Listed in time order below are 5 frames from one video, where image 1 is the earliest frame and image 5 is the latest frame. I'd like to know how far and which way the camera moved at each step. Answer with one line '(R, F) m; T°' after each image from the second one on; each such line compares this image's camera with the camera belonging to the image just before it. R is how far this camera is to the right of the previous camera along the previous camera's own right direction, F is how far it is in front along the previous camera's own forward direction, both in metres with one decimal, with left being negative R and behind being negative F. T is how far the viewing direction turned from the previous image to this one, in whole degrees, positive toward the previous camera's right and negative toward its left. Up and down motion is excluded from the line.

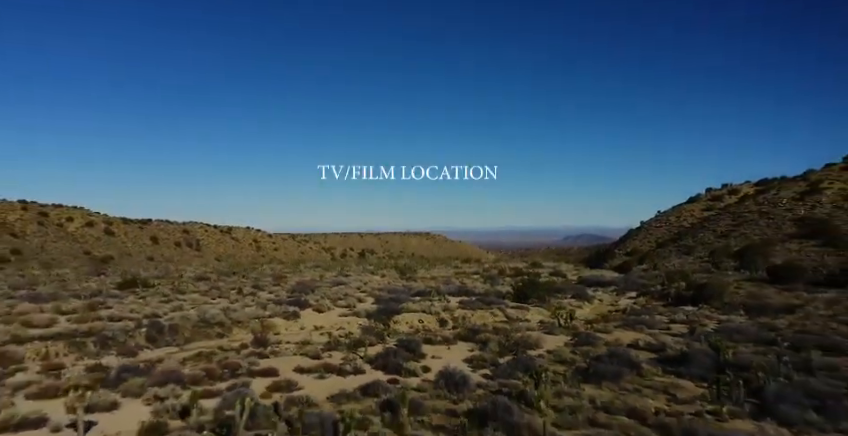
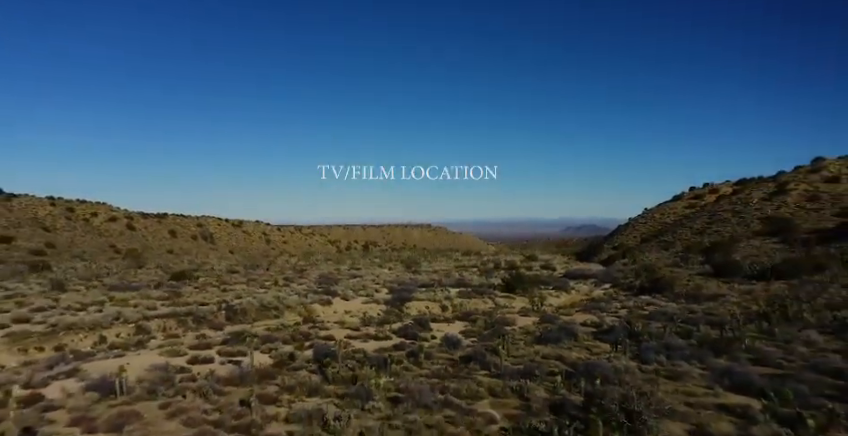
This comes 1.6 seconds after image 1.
(-0.2, -4.5) m; 0°
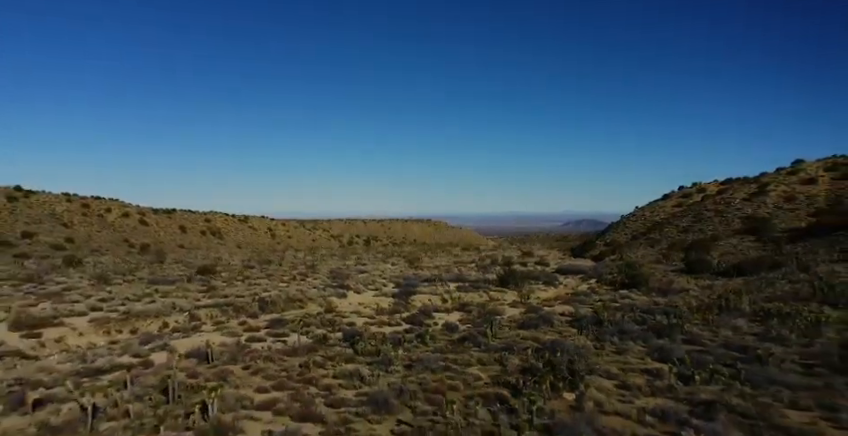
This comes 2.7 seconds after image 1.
(-0.1, -3.0) m; 0°
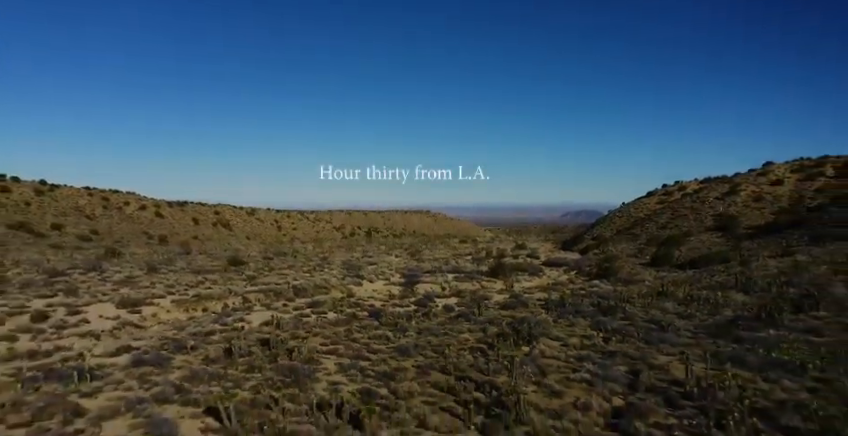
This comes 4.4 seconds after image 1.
(-0.2, -4.8) m; 0°
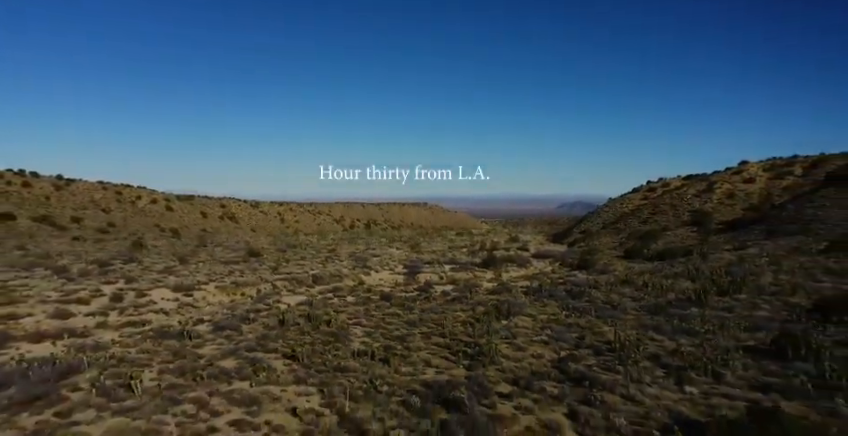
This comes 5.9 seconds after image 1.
(-0.2, -4.2) m; 0°
